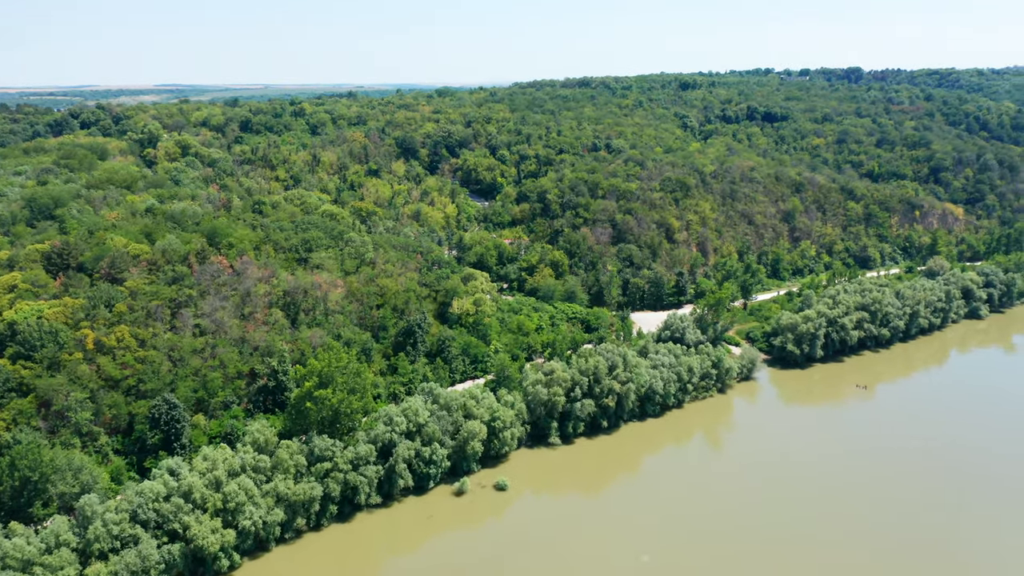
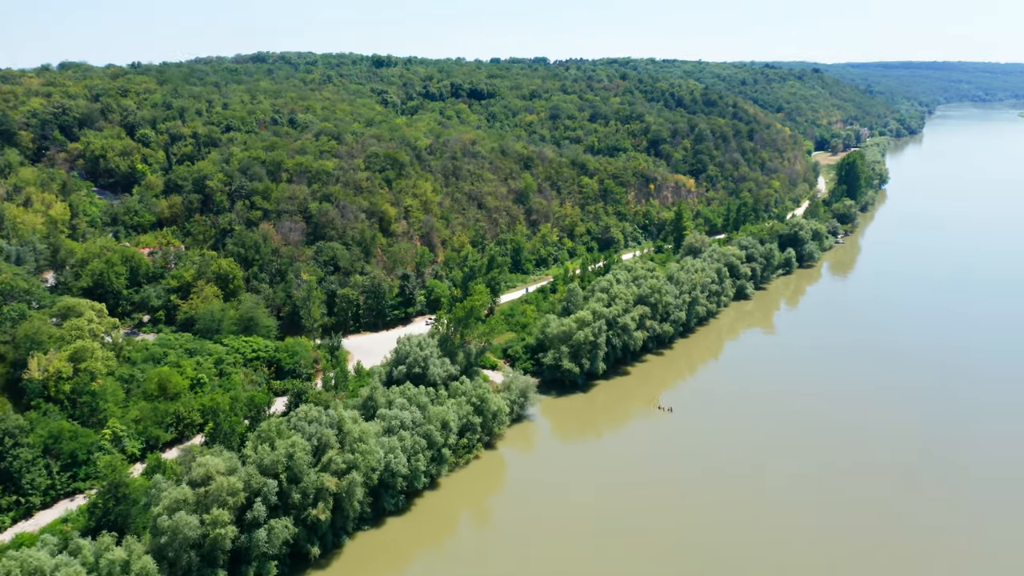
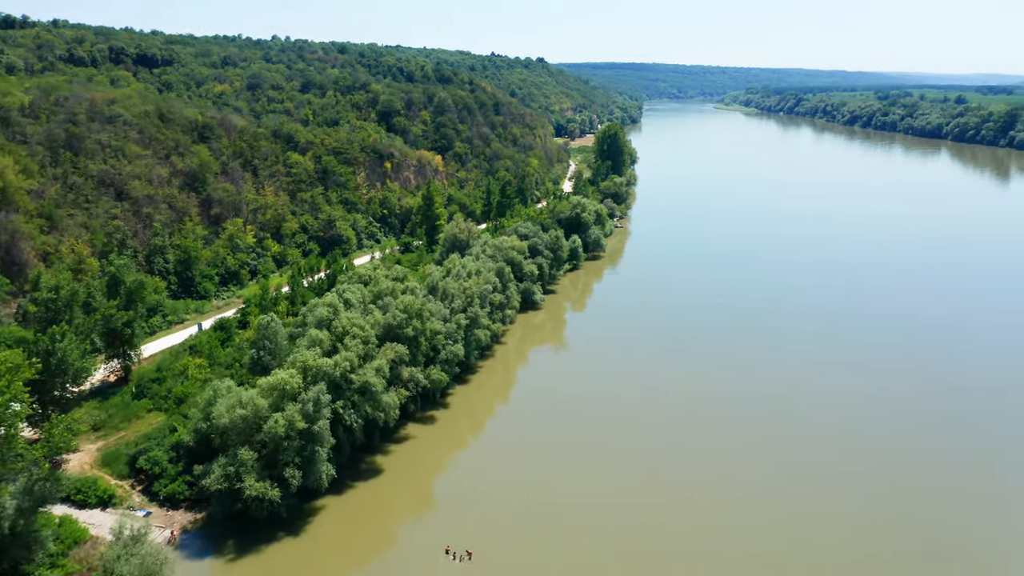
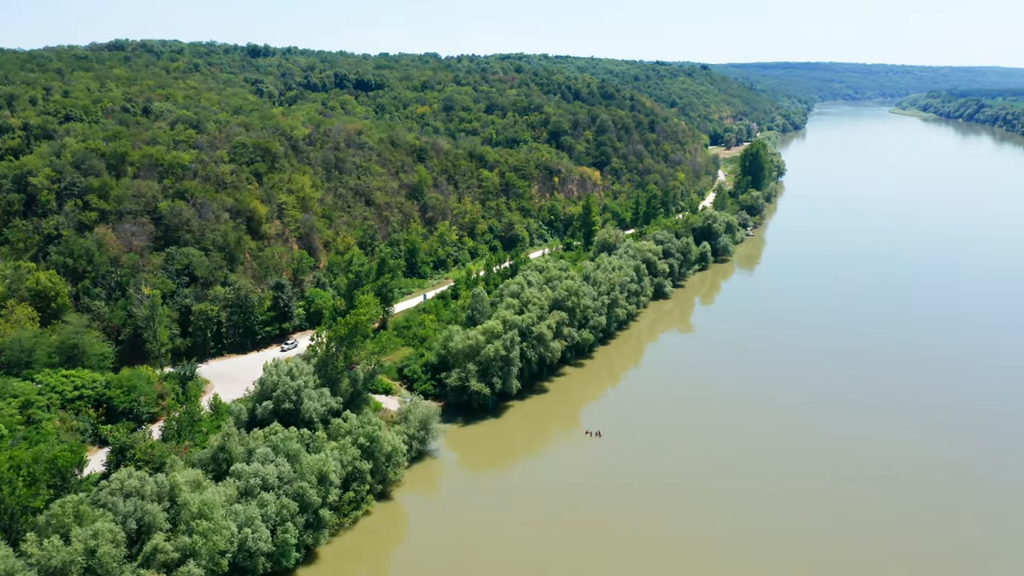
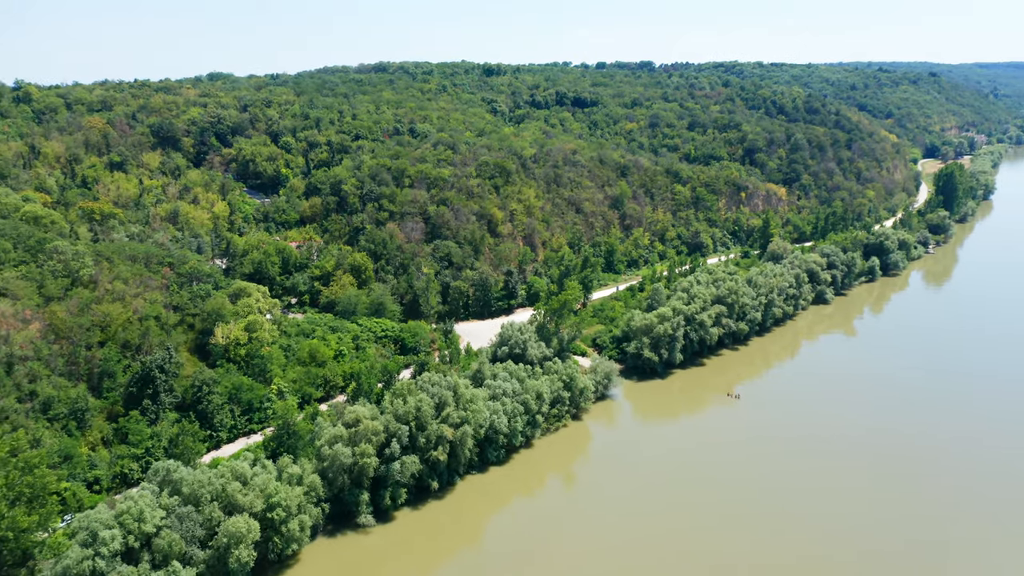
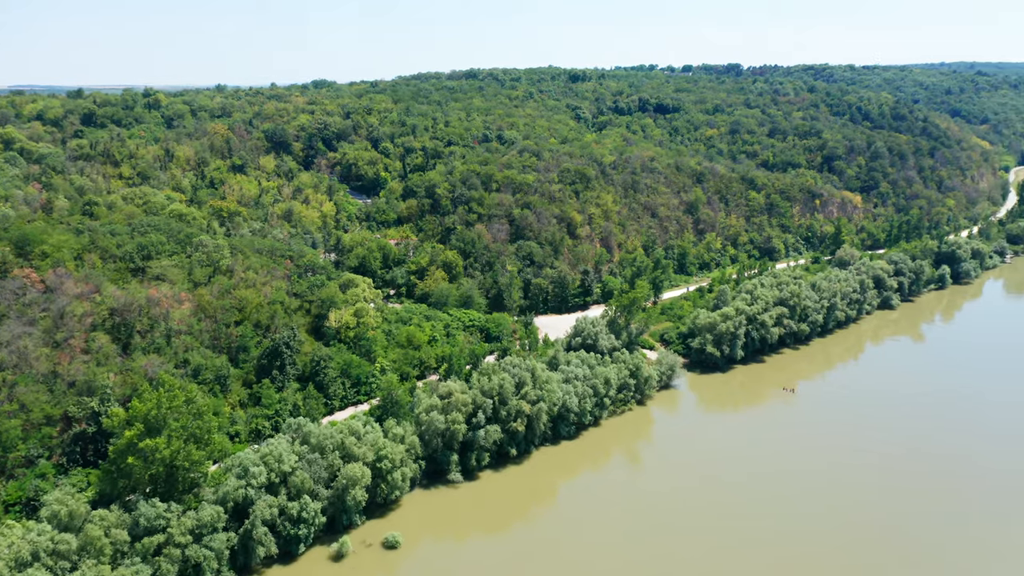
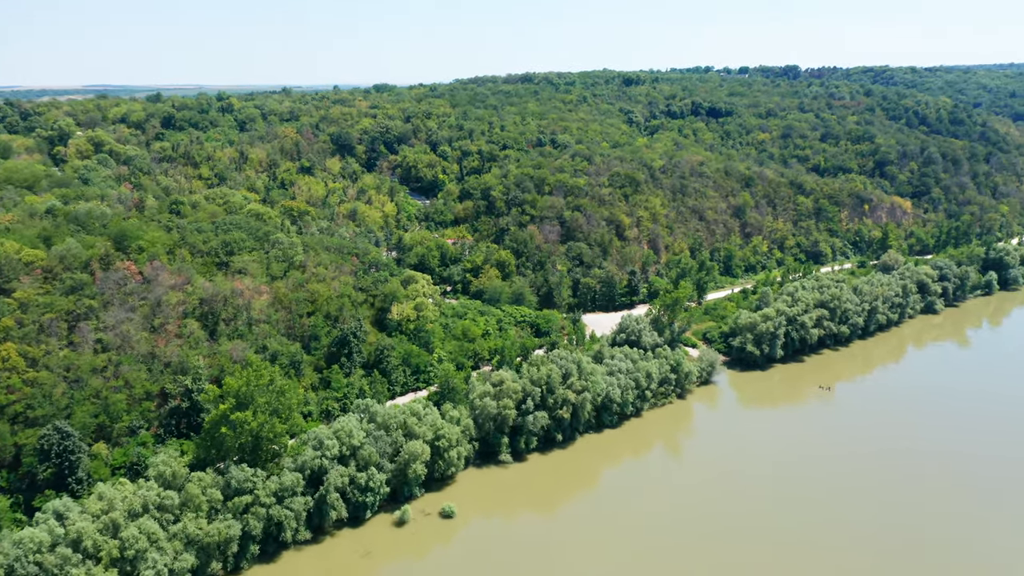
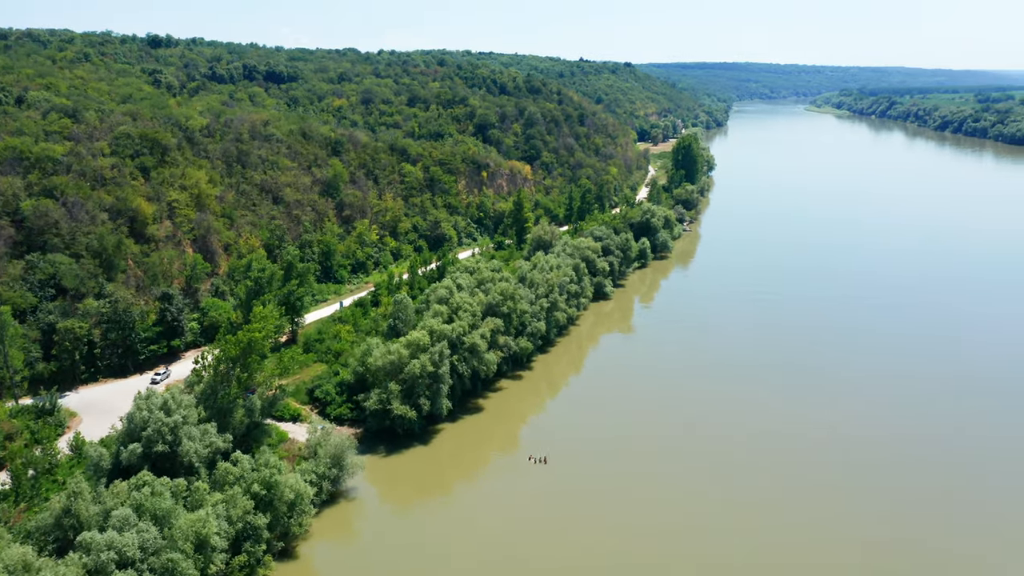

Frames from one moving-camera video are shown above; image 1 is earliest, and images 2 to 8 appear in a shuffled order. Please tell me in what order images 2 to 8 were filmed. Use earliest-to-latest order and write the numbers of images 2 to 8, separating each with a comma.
7, 6, 5, 2, 4, 8, 3
